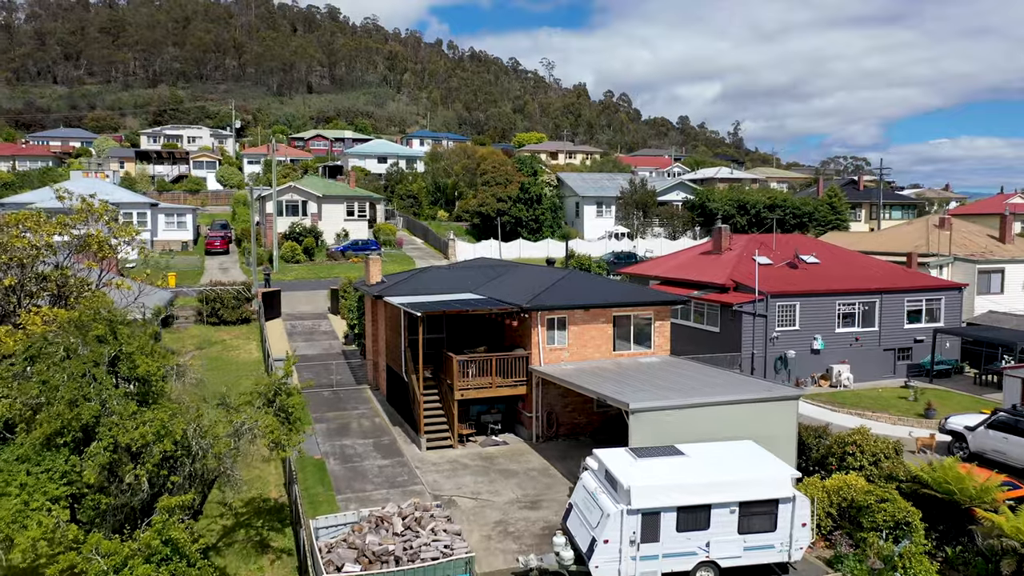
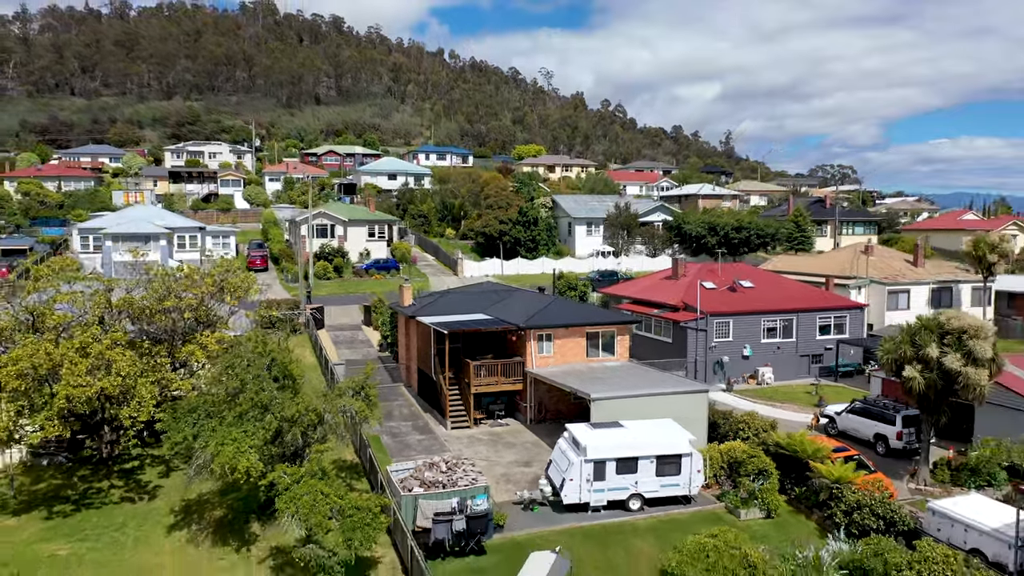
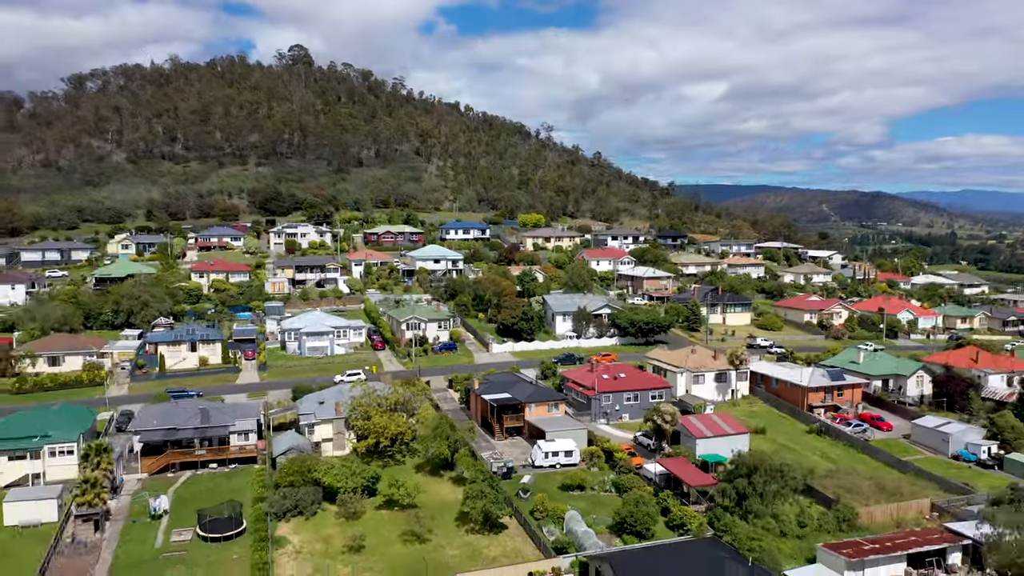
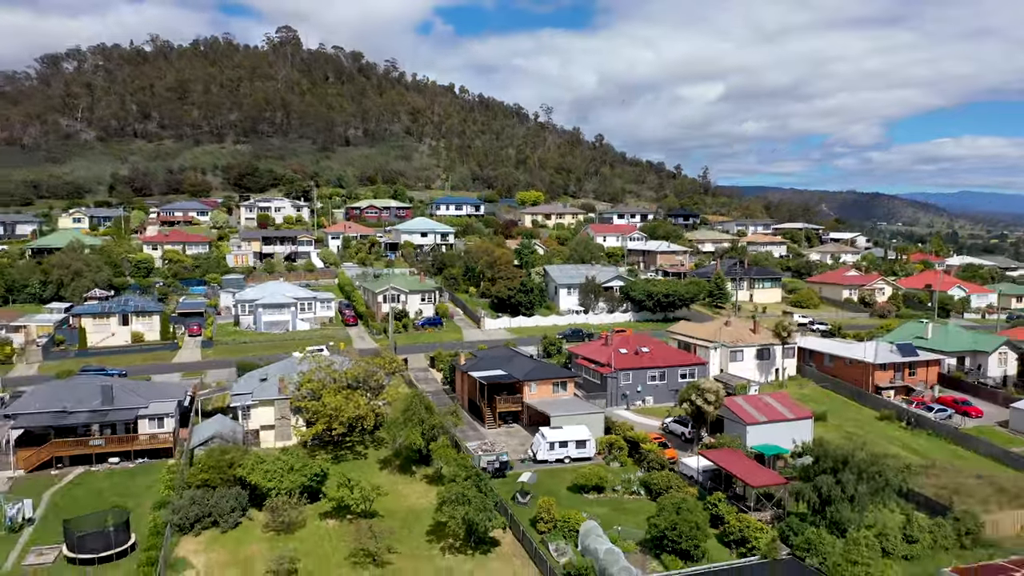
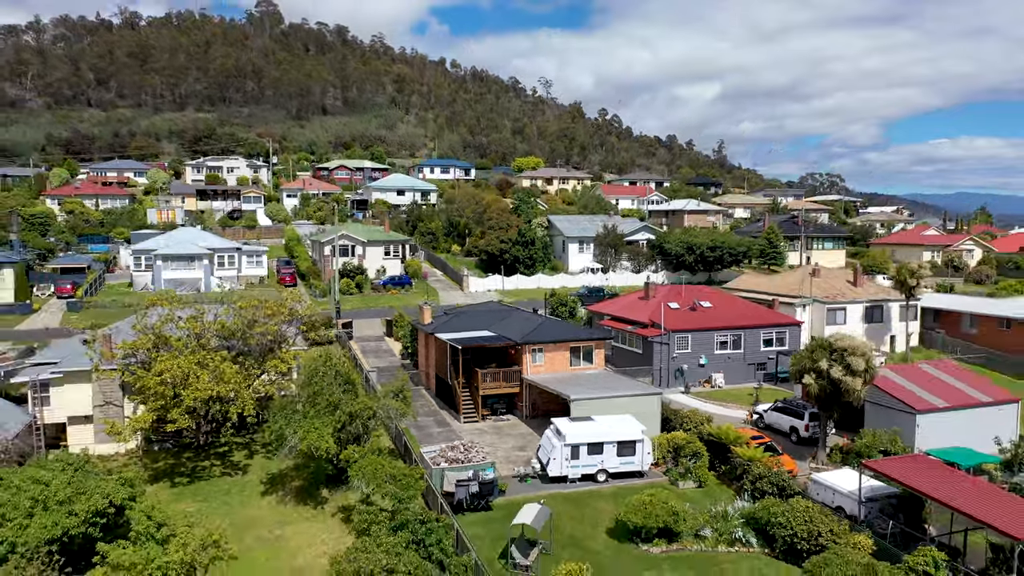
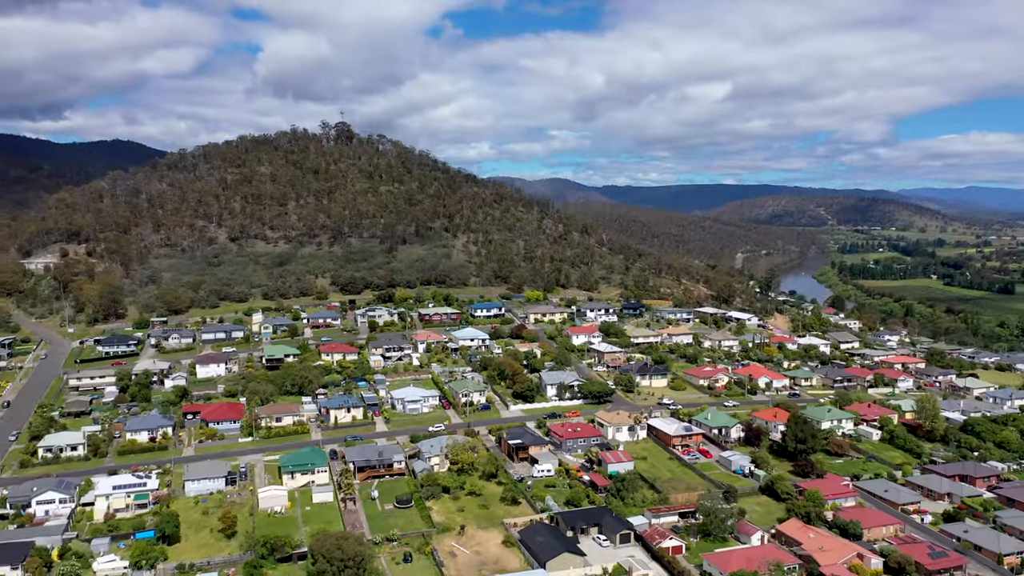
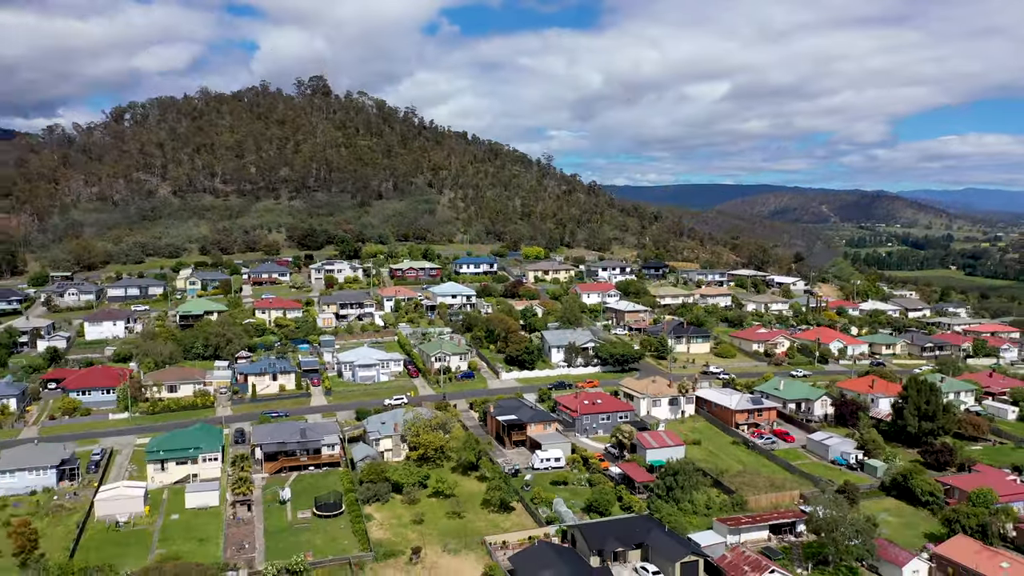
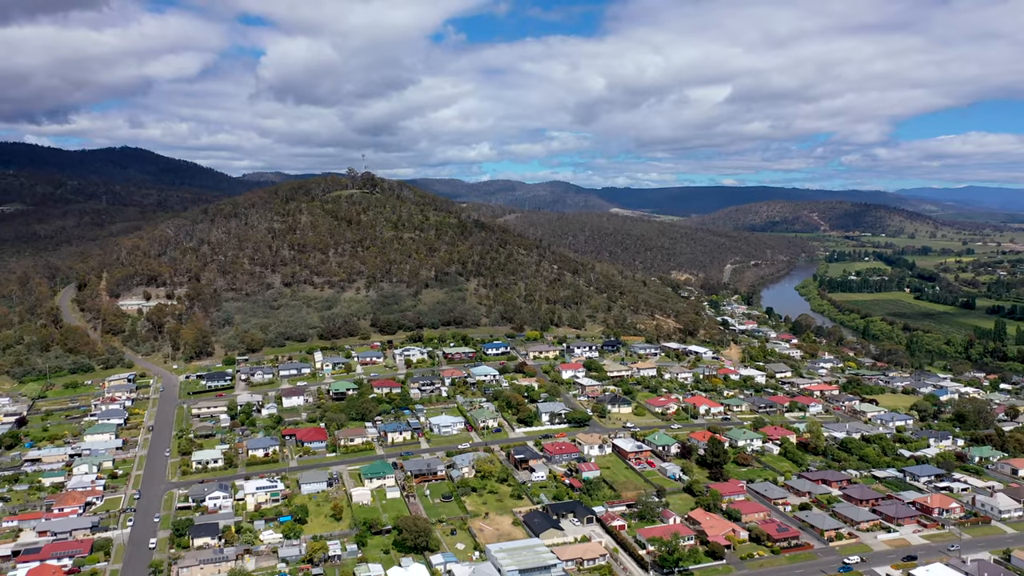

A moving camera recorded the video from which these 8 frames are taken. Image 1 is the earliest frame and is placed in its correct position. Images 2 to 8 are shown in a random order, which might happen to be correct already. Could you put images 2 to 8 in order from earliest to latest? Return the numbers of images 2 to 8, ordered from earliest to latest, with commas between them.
2, 5, 4, 3, 7, 6, 8
